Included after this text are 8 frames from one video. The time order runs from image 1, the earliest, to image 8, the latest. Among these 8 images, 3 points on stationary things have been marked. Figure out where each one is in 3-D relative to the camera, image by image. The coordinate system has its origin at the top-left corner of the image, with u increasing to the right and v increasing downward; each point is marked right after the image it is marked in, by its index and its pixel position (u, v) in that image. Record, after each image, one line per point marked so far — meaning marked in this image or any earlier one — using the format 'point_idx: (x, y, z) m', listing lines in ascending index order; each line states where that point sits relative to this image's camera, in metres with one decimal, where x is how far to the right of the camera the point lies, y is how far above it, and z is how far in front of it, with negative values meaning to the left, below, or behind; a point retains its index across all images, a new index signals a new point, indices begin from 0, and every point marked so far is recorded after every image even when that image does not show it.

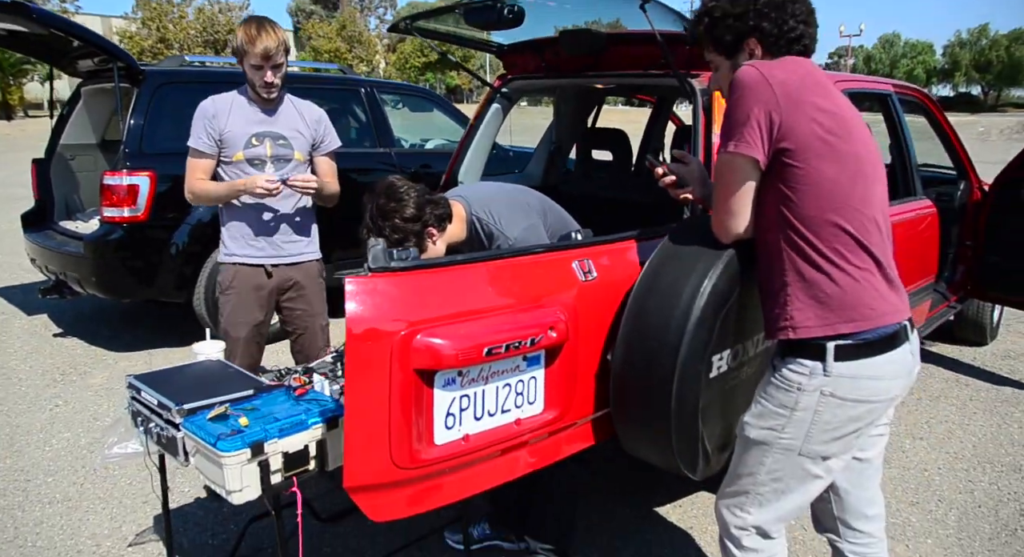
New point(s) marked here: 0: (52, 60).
0: (-3.2, +1.5, +5.0) m
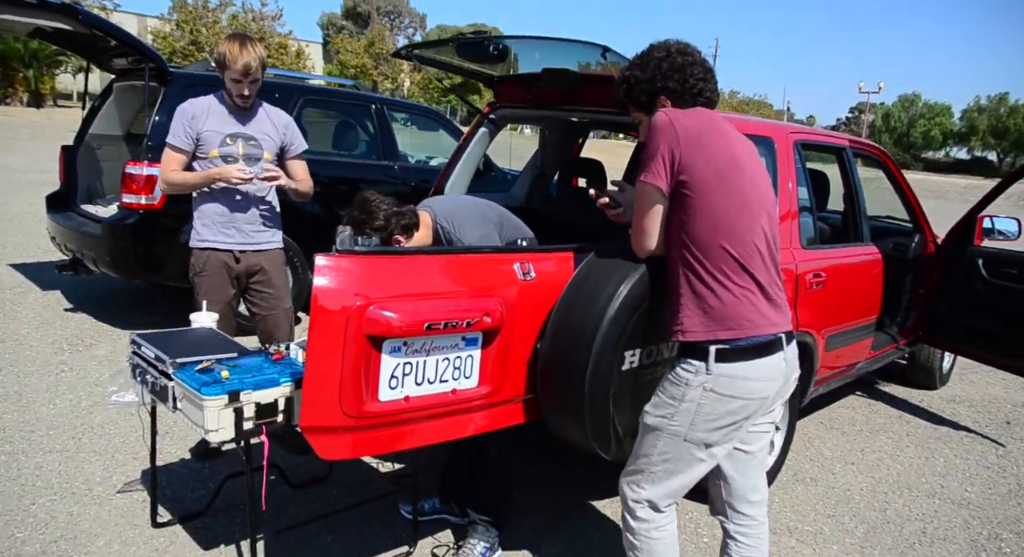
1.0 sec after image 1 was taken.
0: (-3.2, +1.7, +5.4) m
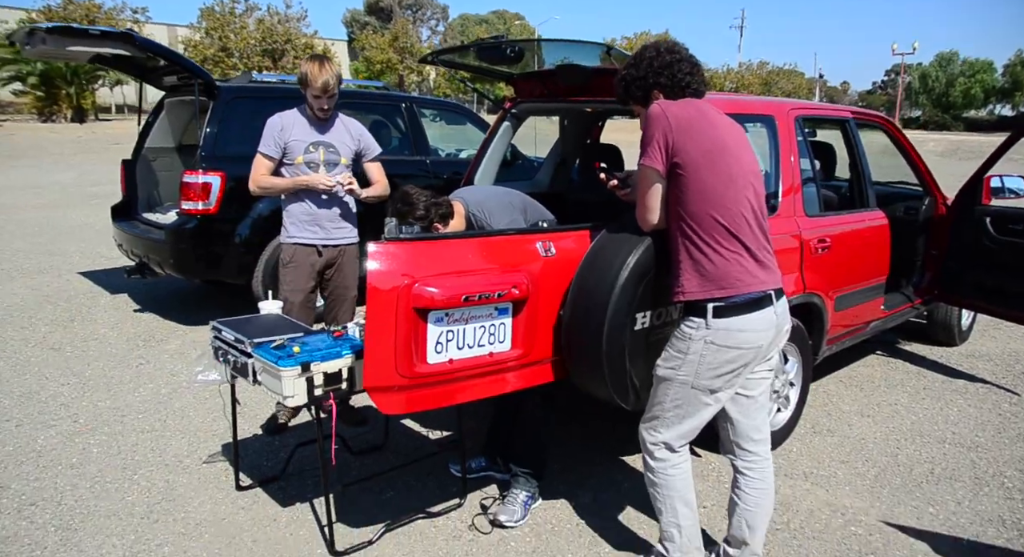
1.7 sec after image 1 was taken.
0: (-3.0, +1.7, +5.9) m
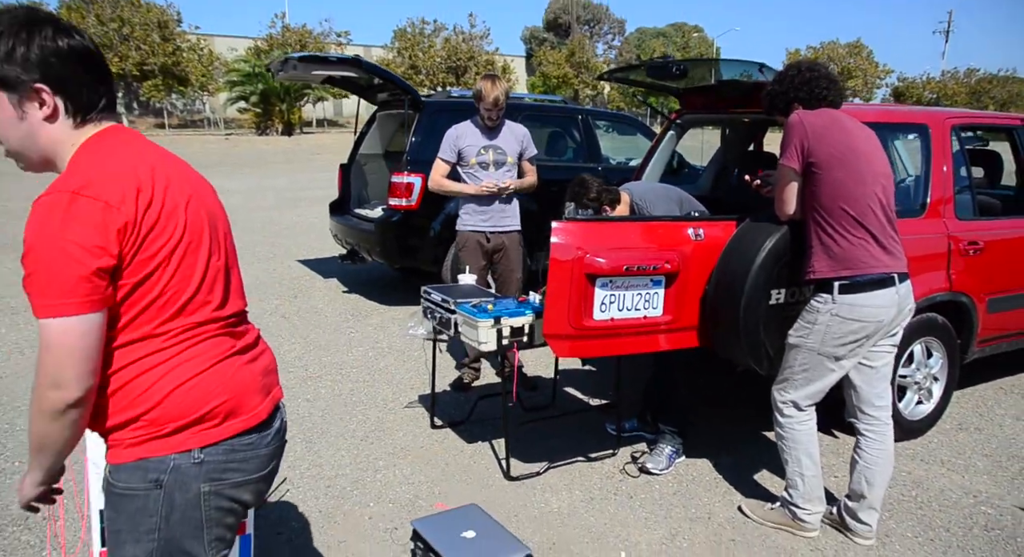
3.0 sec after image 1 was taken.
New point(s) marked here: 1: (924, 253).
0: (-1.5, +1.8, +7.1) m
1: (+2.2, +0.1, +3.8) m
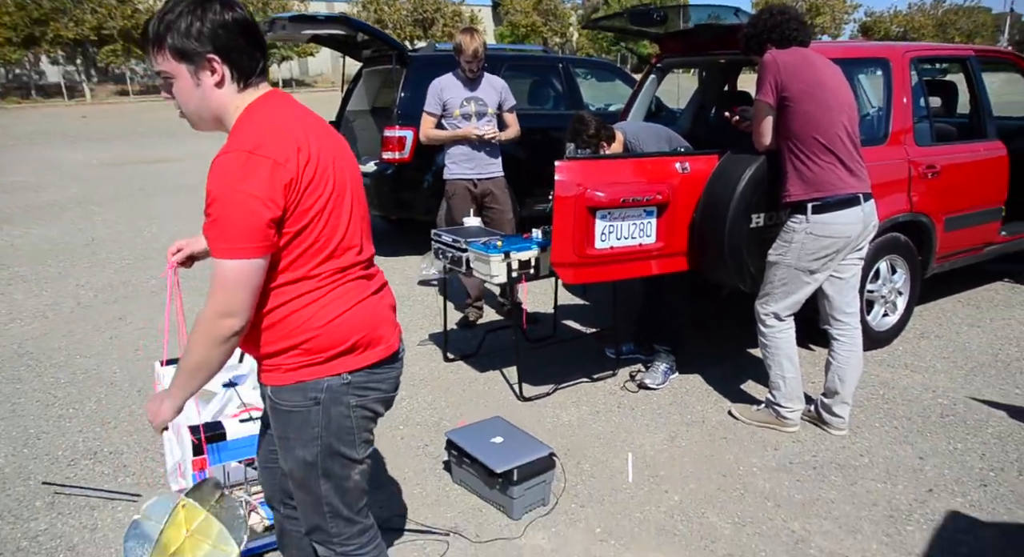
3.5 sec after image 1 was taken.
0: (-1.6, +2.3, +7.2) m
1: (+2.2, +0.6, +4.2) m
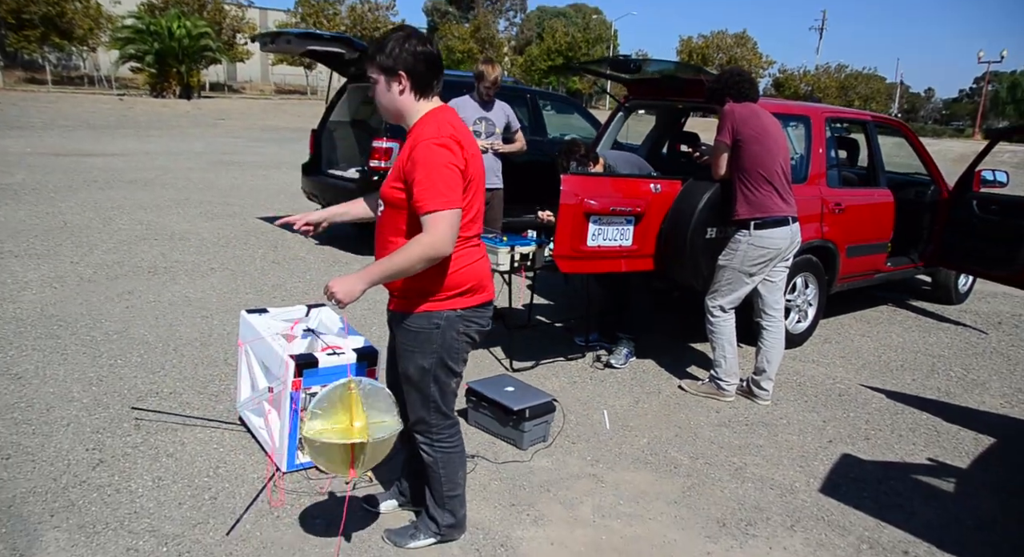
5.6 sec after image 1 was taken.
0: (-1.9, +2.3, +7.9) m
1: (+2.1, +0.5, +5.3) m
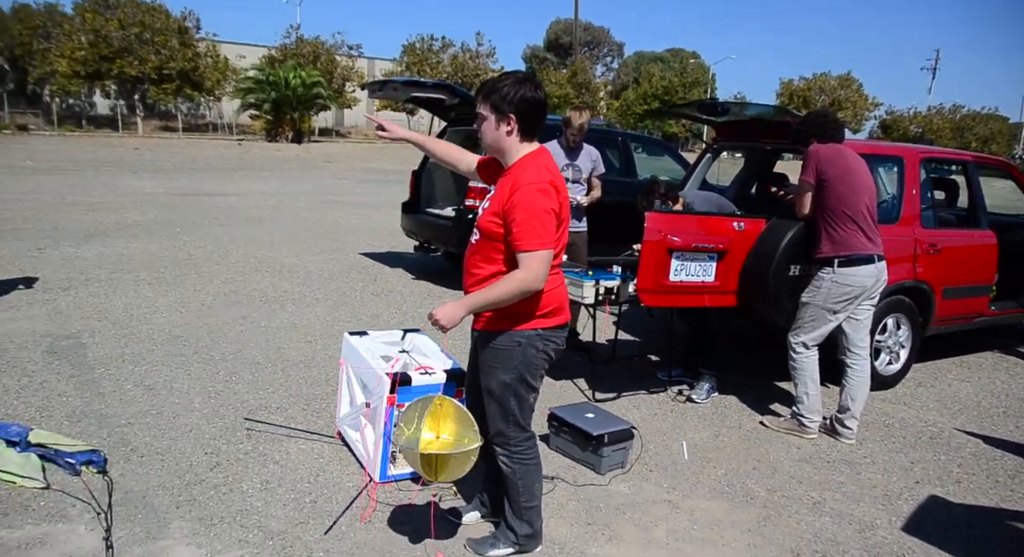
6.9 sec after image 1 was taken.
0: (-0.9, +2.0, +8.4) m
1: (+2.8, +0.2, +5.2) m
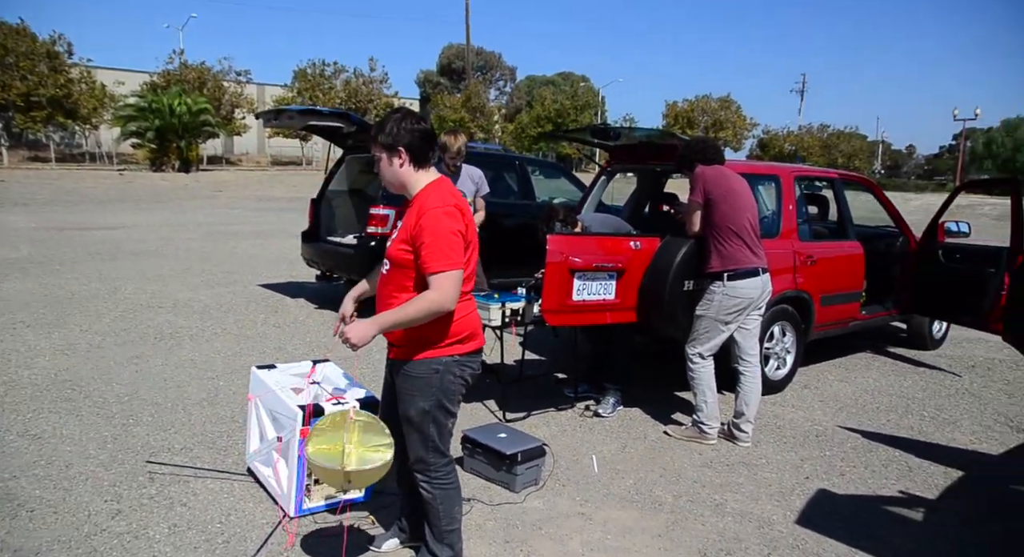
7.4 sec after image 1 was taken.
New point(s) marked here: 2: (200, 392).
0: (-2.0, +1.6, +8.4) m
1: (+2.1, +0.1, +5.6) m
2: (-2.3, -0.8, +5.3) m
